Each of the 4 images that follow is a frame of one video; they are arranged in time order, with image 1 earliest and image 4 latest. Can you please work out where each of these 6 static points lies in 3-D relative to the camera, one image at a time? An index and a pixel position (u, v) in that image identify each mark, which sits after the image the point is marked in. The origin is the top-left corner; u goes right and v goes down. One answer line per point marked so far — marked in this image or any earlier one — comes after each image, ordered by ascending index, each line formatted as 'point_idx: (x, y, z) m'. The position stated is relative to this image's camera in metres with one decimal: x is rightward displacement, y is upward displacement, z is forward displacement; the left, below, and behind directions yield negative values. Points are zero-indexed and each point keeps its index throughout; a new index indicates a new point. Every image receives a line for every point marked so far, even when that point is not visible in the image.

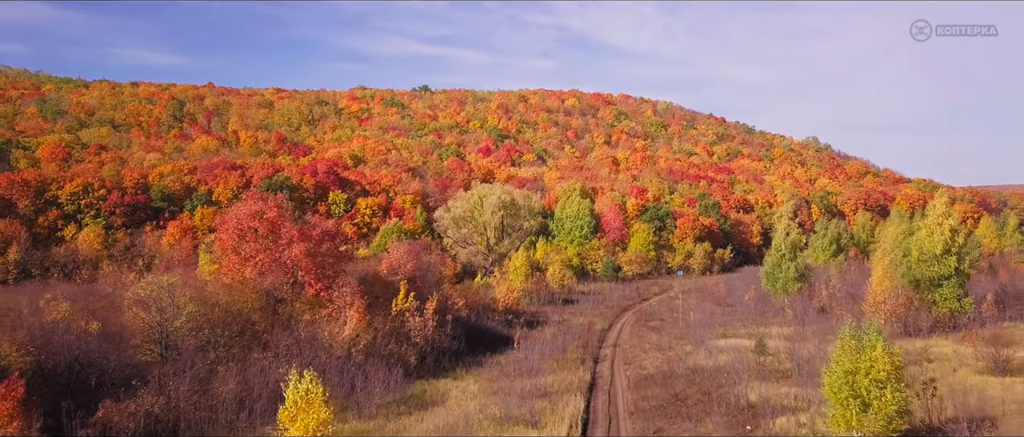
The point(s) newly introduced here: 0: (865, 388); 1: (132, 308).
0: (+9.5, -4.6, +14.6) m
1: (-13.5, -3.2, +19.3) m
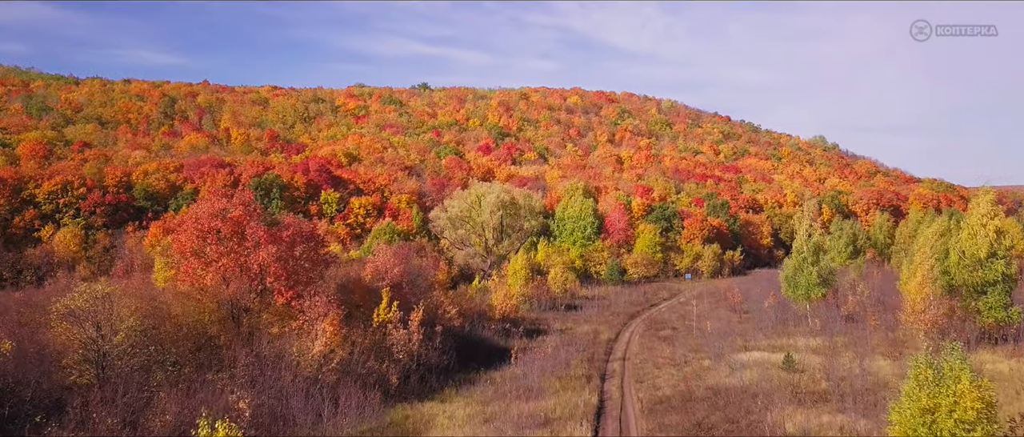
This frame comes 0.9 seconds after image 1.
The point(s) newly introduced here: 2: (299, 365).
0: (+9.3, -4.5, +11.6) m
1: (-13.6, -3.1, +16.5) m
2: (-7.4, -5.1, +18.9) m
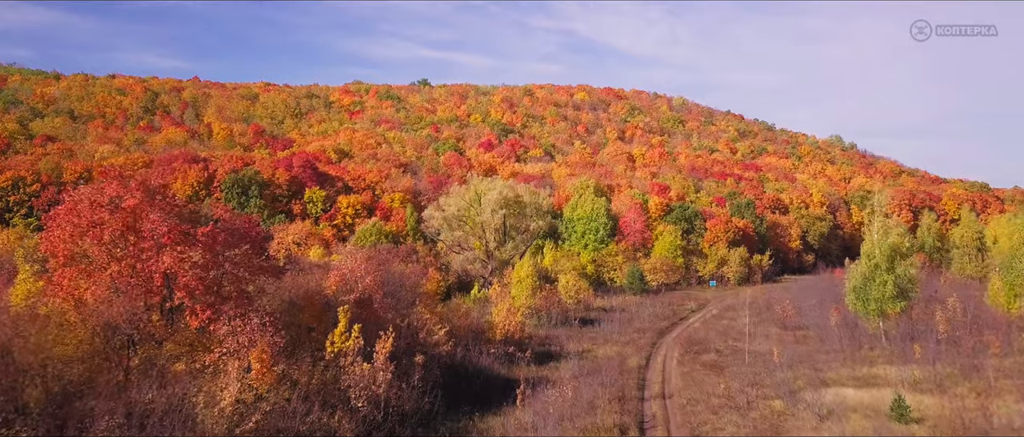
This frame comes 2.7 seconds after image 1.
0: (+9.4, -4.2, +5.3) m
1: (-13.5, -2.8, +10.3) m
2: (-7.3, -4.8, +12.7) m
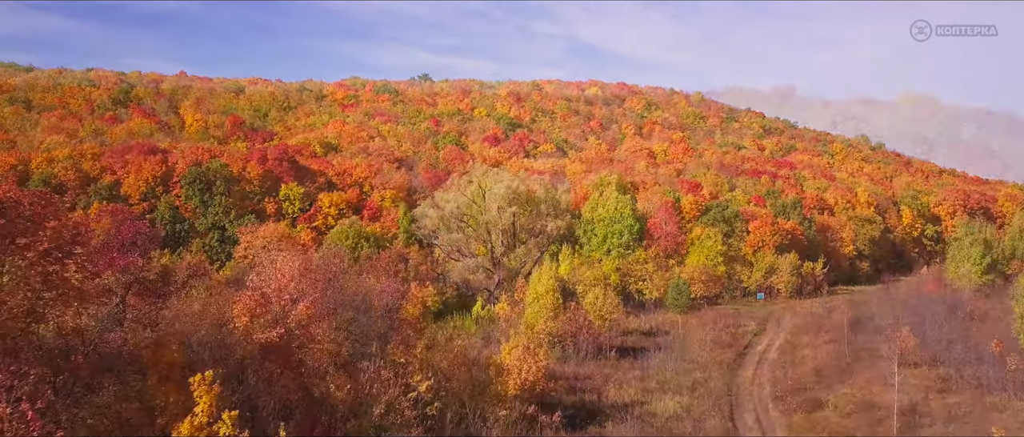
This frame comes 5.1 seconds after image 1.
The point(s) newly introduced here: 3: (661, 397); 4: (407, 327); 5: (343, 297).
0: (+9.8, -3.7, -3.3) m
1: (-13.0, -2.4, +1.9) m
2: (-6.8, -4.4, +4.3) m
3: (+5.2, -6.3, +19.4) m
4: (-3.6, -3.5, +18.0) m
5: (-5.1, -2.3, +17.2) m
